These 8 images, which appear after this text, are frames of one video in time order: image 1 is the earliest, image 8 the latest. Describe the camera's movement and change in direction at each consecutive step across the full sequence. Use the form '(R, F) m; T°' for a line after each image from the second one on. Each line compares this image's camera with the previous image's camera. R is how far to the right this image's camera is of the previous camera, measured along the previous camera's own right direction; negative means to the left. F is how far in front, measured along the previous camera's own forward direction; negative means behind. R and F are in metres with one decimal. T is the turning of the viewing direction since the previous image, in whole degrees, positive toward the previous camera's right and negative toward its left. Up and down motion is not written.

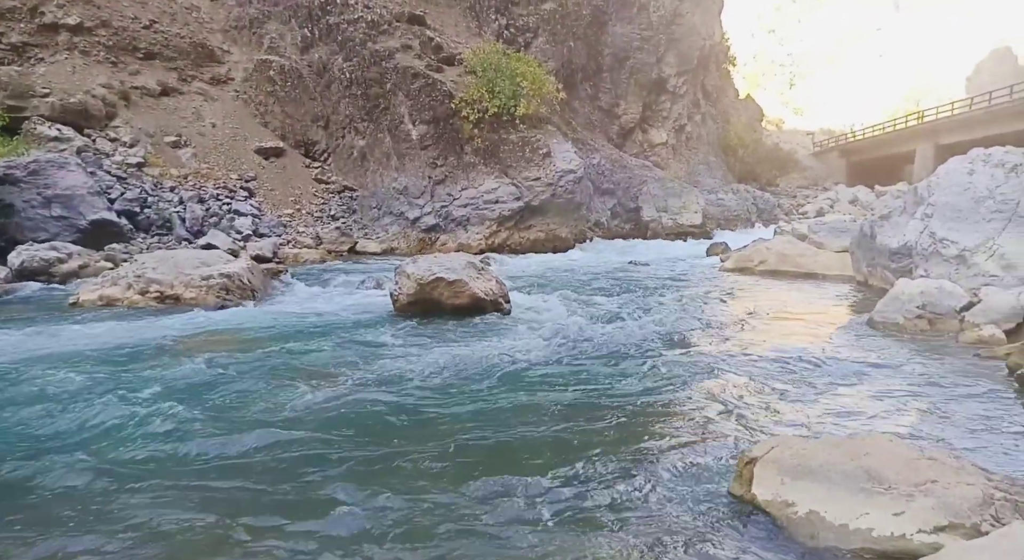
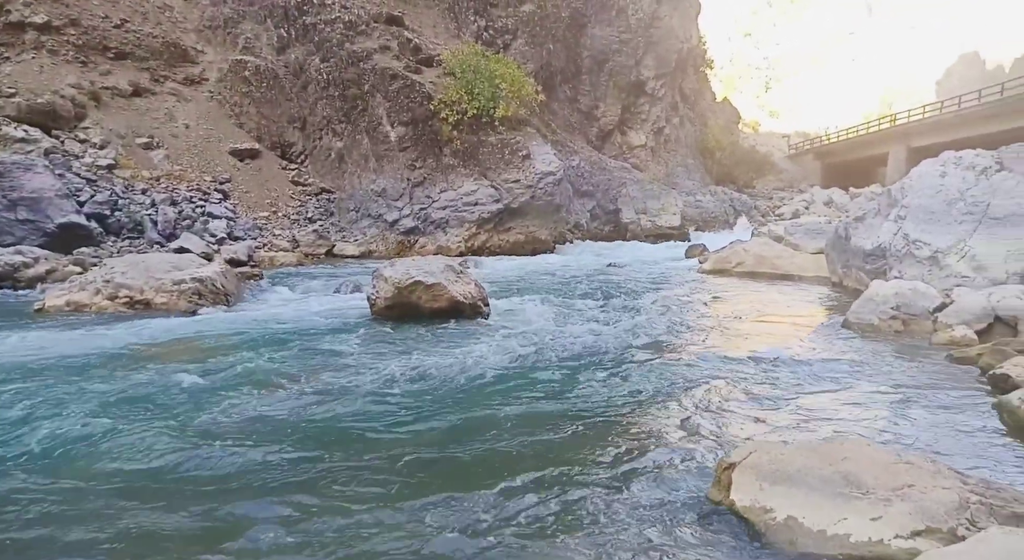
(0.0, +0.1) m; +2°
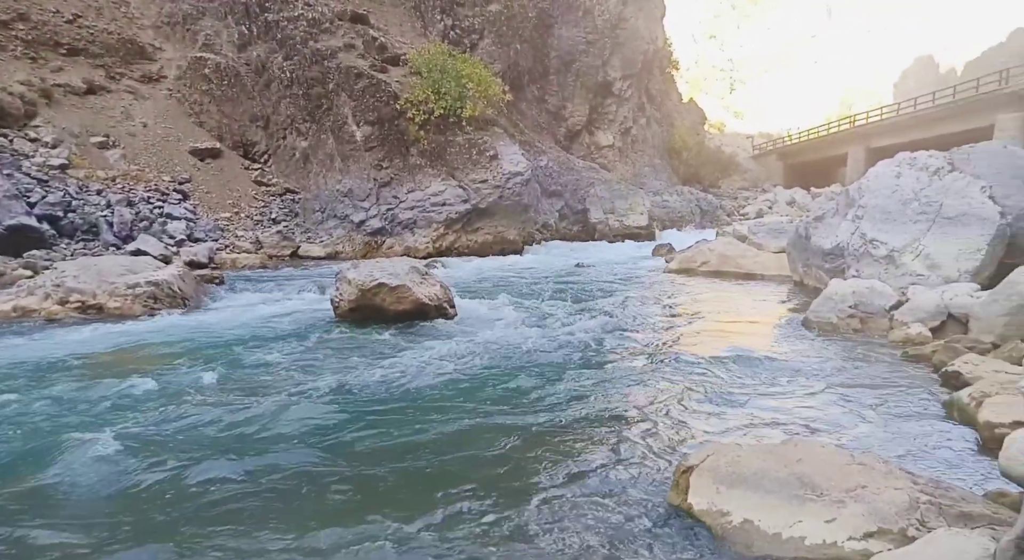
(+0.1, +0.1) m; +3°
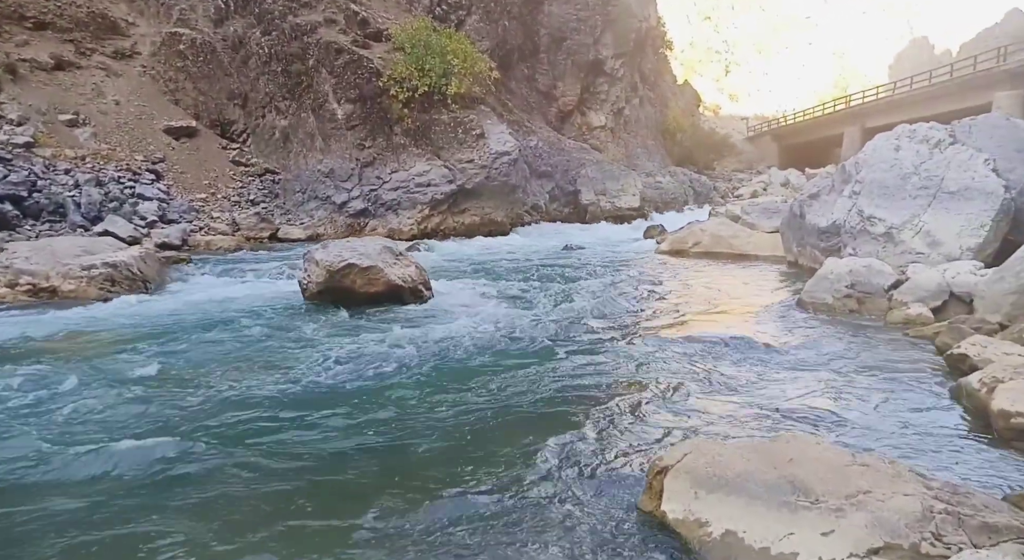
(+0.2, +0.5) m; 0°
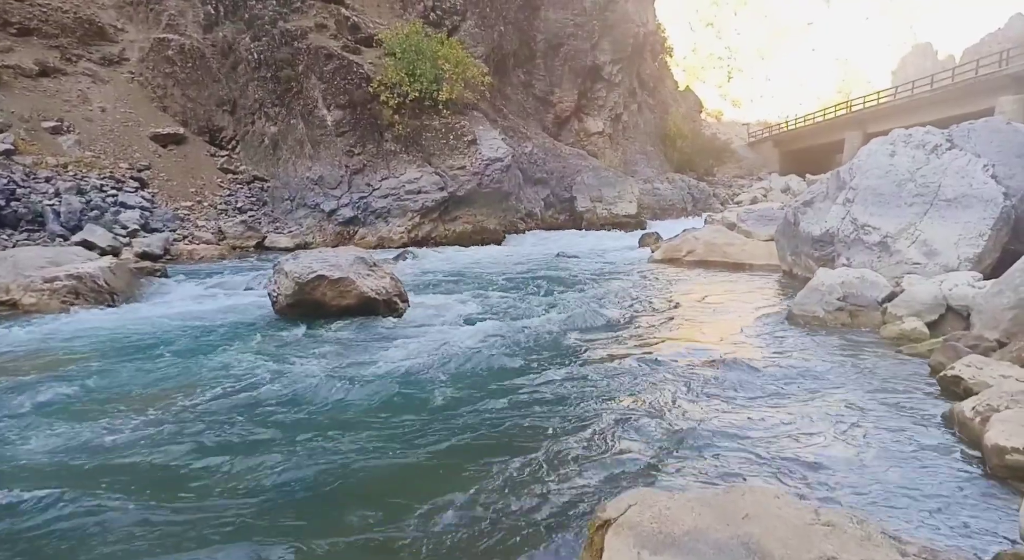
(+0.4, +0.4) m; 0°
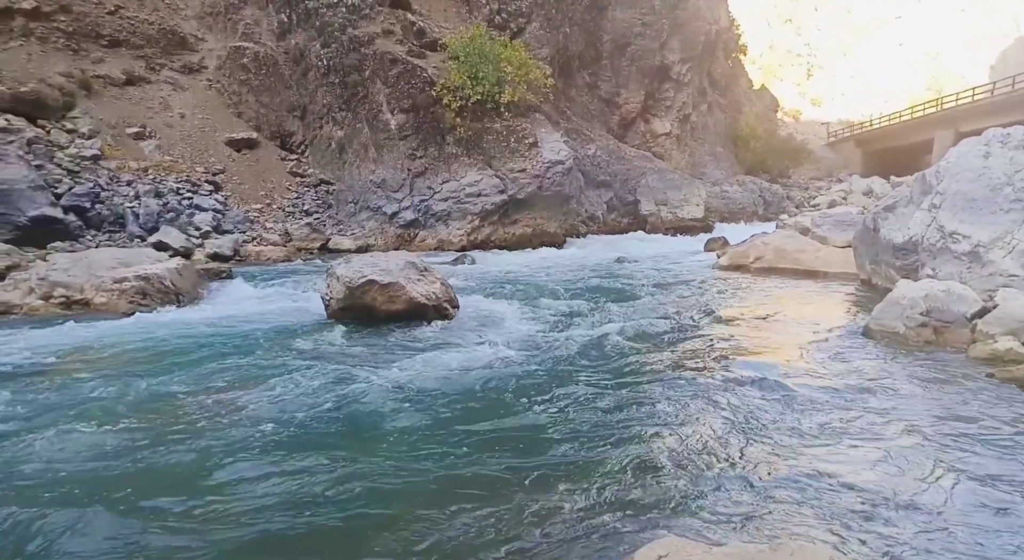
(+0.2, +0.3) m; -6°
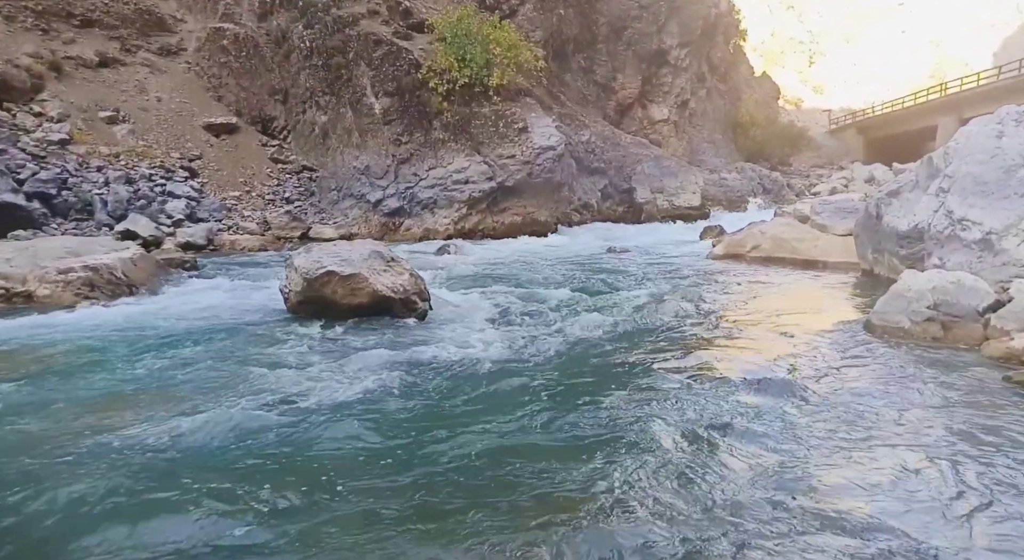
(+0.4, +0.7) m; 0°
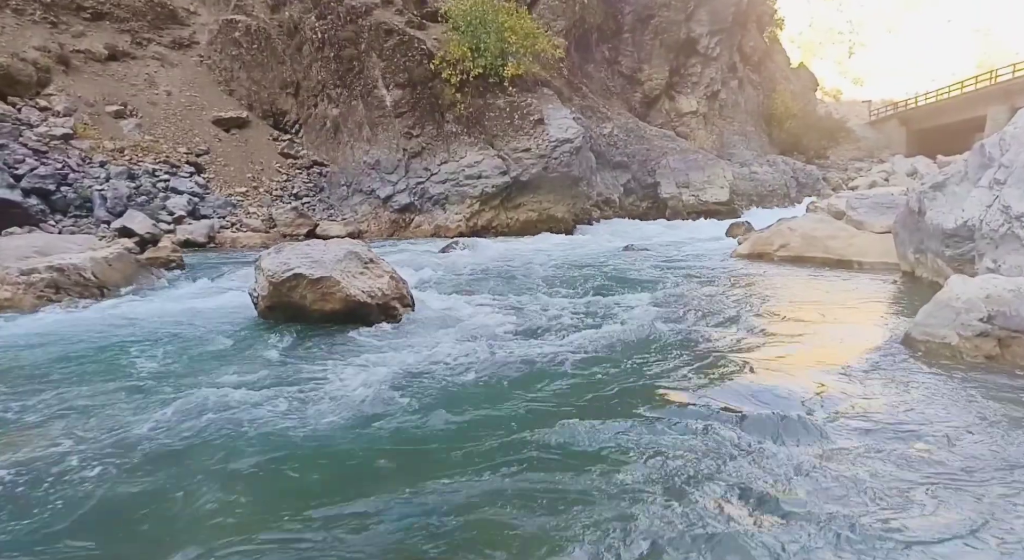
(+0.5, +0.8) m; -3°
